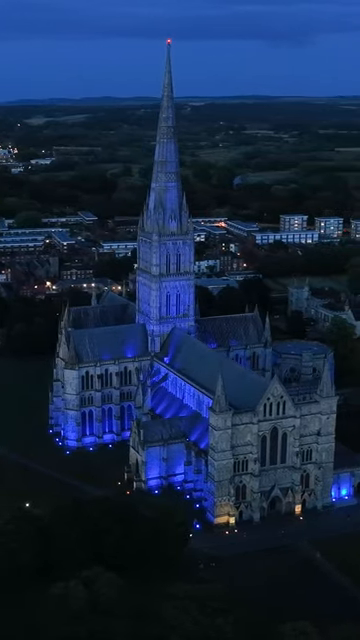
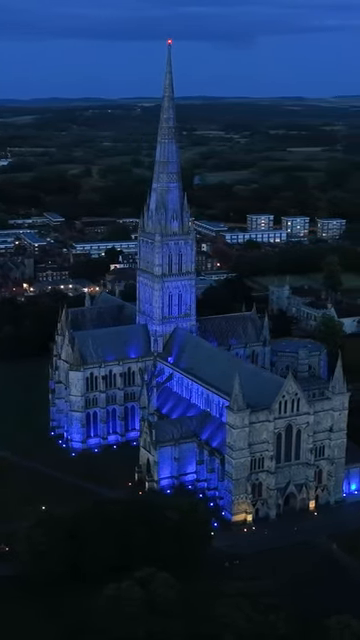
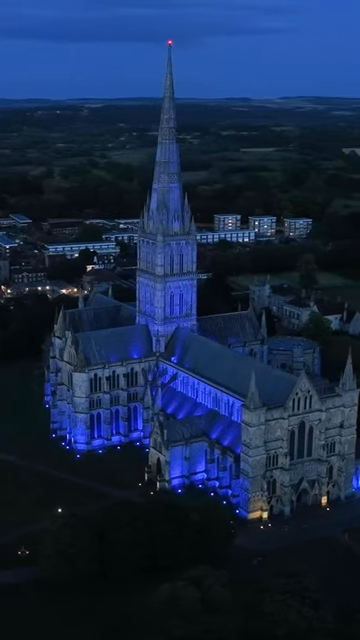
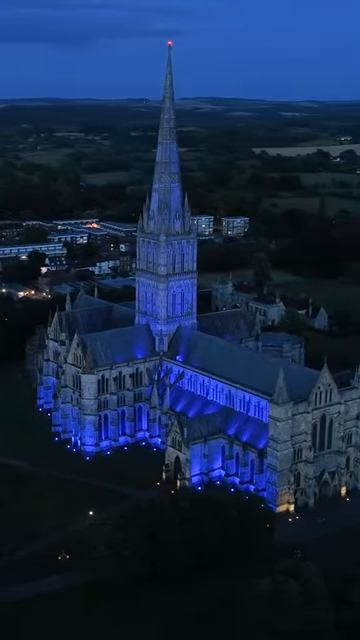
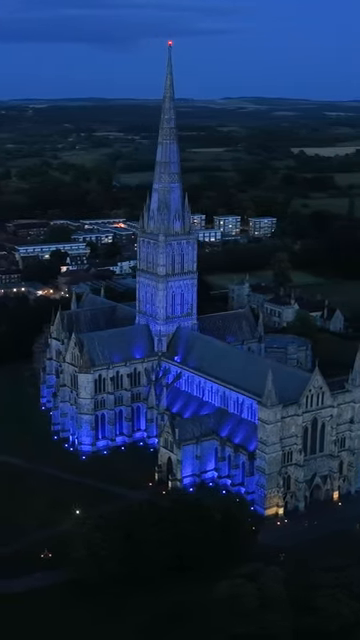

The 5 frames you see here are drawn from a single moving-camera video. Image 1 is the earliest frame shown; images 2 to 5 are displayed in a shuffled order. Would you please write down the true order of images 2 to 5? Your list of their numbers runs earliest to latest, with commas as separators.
2, 3, 5, 4
